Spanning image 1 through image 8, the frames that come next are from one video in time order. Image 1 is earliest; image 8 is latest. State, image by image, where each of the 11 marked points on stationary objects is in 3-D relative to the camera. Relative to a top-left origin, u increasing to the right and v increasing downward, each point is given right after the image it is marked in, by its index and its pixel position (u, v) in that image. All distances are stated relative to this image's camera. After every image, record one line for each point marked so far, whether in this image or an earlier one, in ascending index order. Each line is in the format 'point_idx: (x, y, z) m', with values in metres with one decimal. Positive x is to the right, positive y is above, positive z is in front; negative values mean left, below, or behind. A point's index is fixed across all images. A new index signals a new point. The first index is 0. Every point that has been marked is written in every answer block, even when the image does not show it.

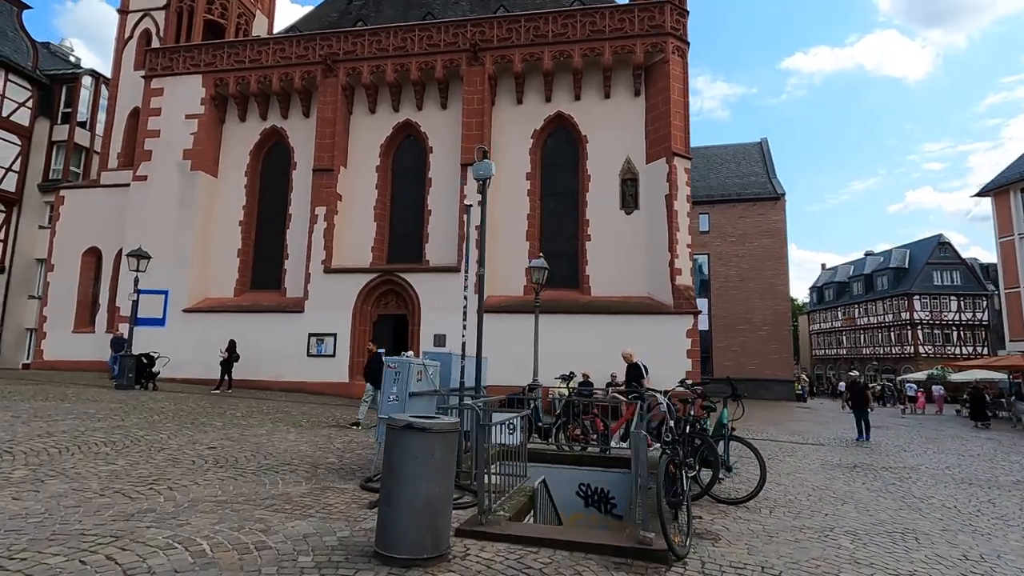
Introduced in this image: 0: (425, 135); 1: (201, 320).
0: (-2.9, +5.0, +17.7) m
1: (-9.8, -1.0, +17.1) m
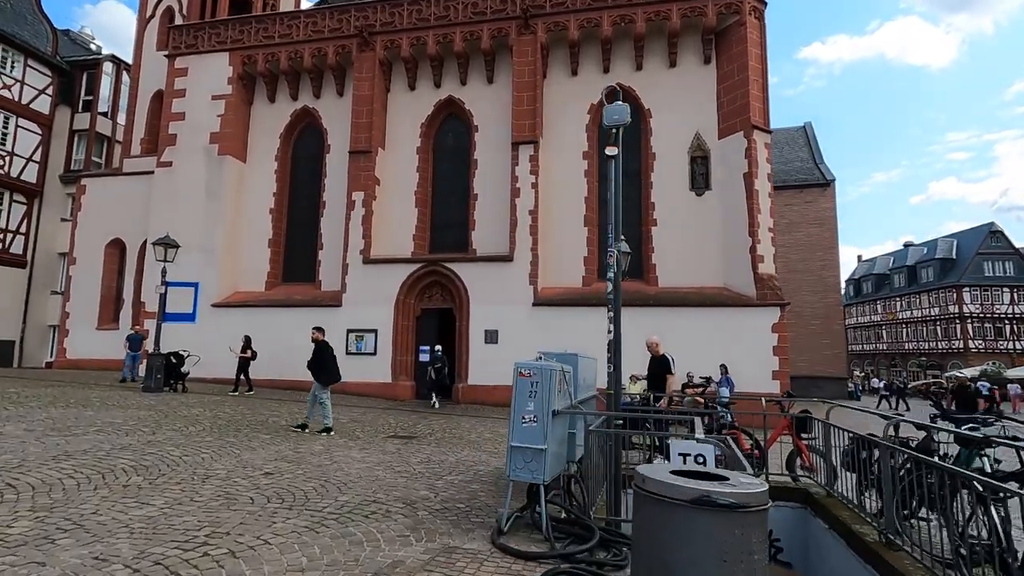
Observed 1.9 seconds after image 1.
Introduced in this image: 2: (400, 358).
0: (-1.3, +5.2, +16.2) m
1: (-8.2, -0.8, +15.9) m
2: (-3.1, -1.9, +14.9) m
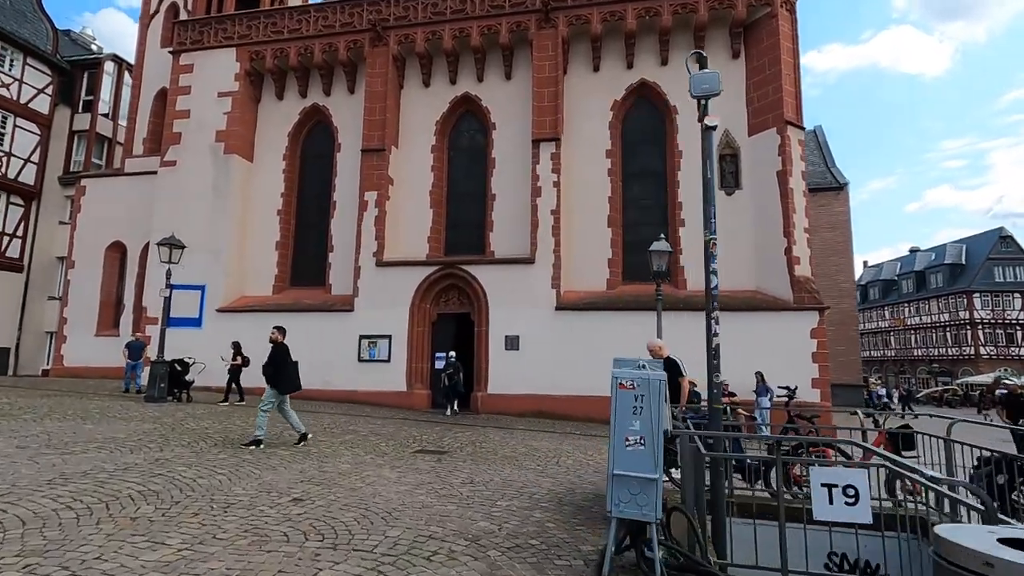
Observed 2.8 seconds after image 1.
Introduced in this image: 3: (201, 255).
0: (-0.7, +5.1, +15.6) m
1: (-7.7, -0.9, +15.1) m
2: (-2.5, -2.0, +14.1) m
3: (-9.0, +0.9, +15.8) m
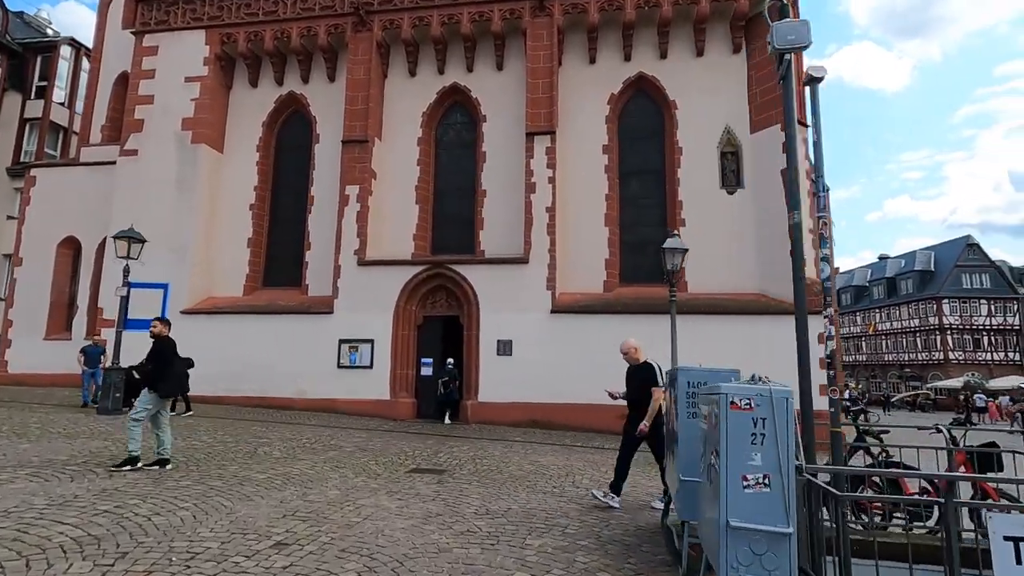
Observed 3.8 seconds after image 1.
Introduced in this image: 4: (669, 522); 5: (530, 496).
0: (-1.0, +5.1, +14.7) m
1: (-7.9, -0.9, +13.9) m
2: (-2.7, -2.0, +13.2) m
3: (-9.3, +0.9, +14.5) m
4: (+1.3, -2.0, +4.6) m
5: (+0.2, -2.1, +5.5) m
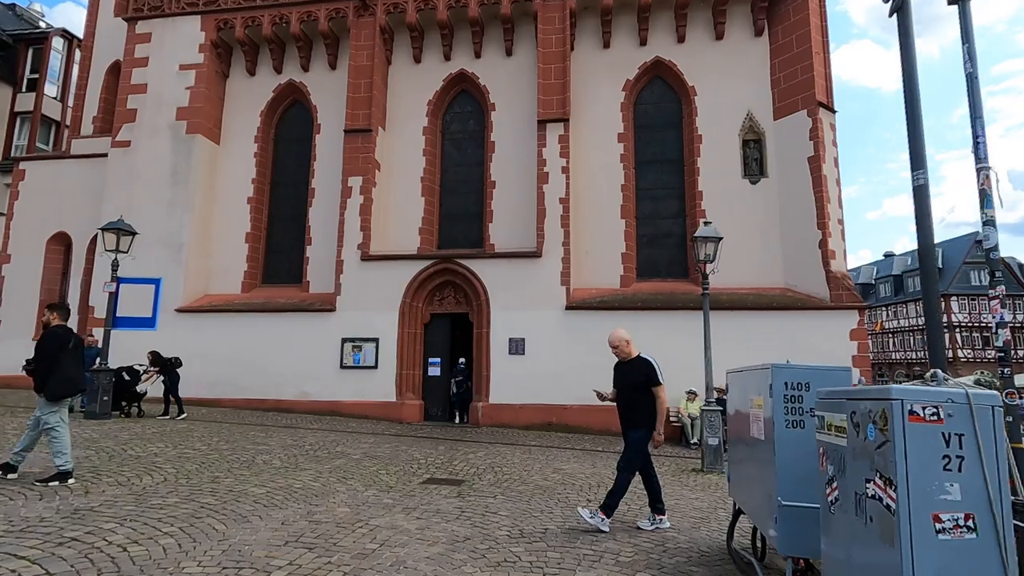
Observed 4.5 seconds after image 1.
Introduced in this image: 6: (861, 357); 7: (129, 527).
0: (-0.7, +5.2, +14.1) m
1: (-7.6, -0.8, +13.3) m
2: (-2.4, -1.9, +12.5) m
3: (-9.0, +1.0, +13.8) m
4: (+1.6, -1.9, +3.9) m
5: (+0.5, -2.0, +4.9) m
6: (+7.1, -1.4, +11.0) m
7: (-2.7, -1.7, +3.9) m
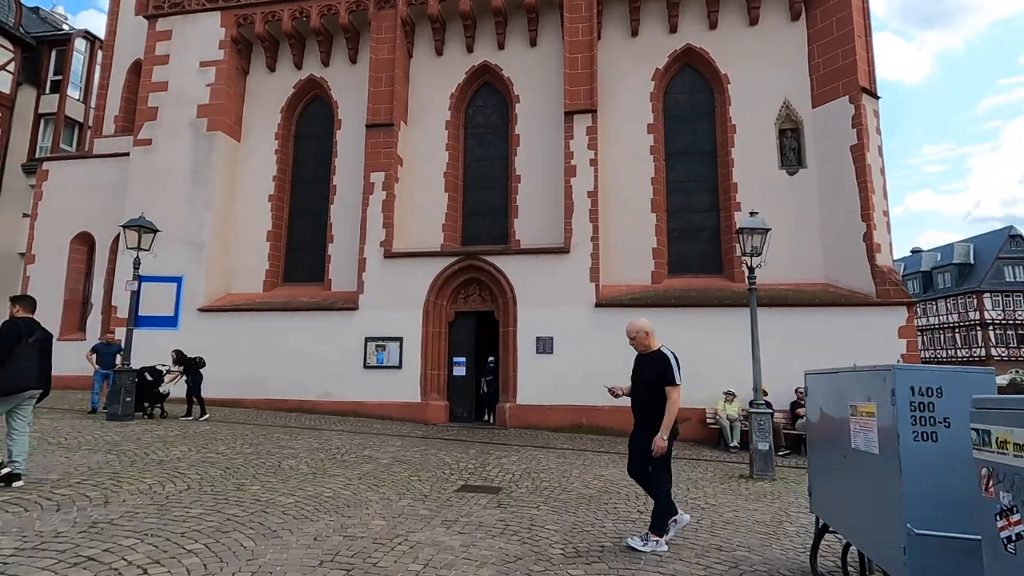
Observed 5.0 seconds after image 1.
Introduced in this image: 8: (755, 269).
0: (-0.1, +5.3, +13.7) m
1: (-7.0, -0.8, +13.1) m
2: (-1.8, -1.9, +12.2) m
3: (-8.4, +1.0, +13.7) m
4: (+2.0, -1.8, +3.4) m
5: (+0.9, -2.0, +4.5) m
6: (+7.7, -1.3, +10.4) m
7: (-2.3, -1.7, +3.6) m
8: (+3.4, +0.3, +7.5) m
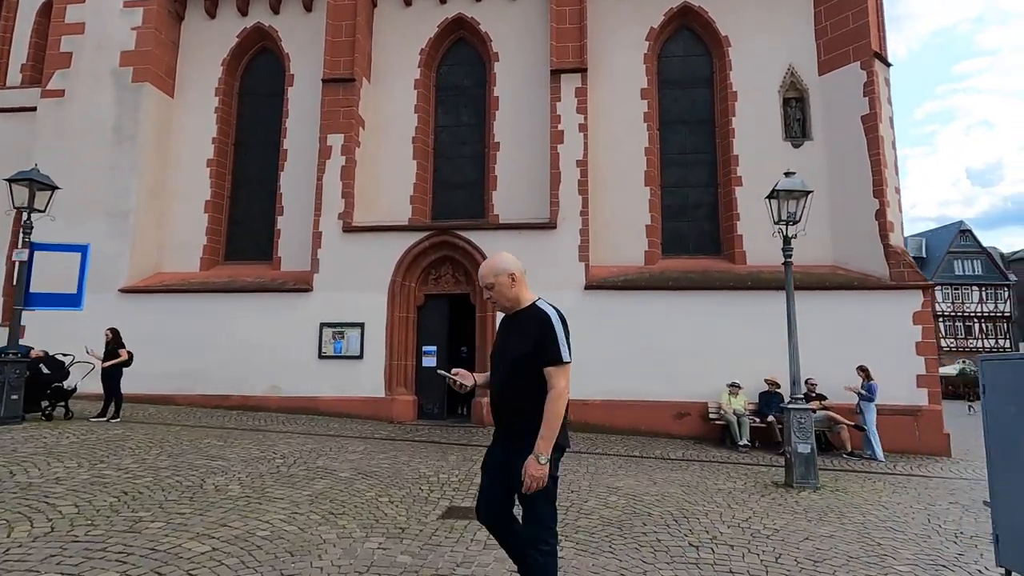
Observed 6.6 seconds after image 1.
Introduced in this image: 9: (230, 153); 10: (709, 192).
0: (-0.6, +5.7, +12.2) m
1: (-7.5, -0.3, +11.2) m
2: (-2.3, -1.4, +10.6) m
3: (-8.9, +1.5, +11.6) m
4: (+2.2, -1.5, +2.2) m
5: (+1.0, -1.7, +3.2) m
6: (+7.4, -1.0, +9.6) m
7: (-2.2, -1.4, +2.0) m
8: (+3.3, +0.6, +6.4) m
9: (-6.6, +3.2, +12.7) m
10: (+4.2, +2.0, +11.6) m
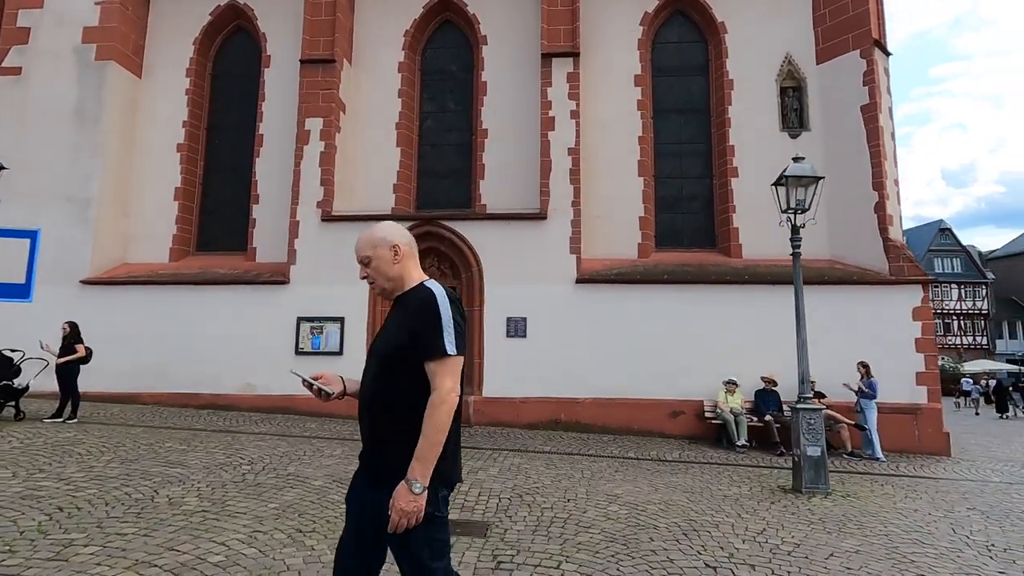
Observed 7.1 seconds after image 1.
0: (-0.8, +5.8, +11.6) m
1: (-7.7, -0.2, +10.5) m
2: (-2.5, -1.3, +10.1) m
3: (-9.1, +1.7, +10.9) m
4: (+2.2, -1.5, +1.8) m
5: (+1.0, -1.6, +2.7) m
6: (+7.1, -0.9, +9.3) m
7: (-2.1, -1.3, +1.5) m
8: (+3.2, +0.7, +6.0) m
9: (-6.9, +3.4, +12.0) m
10: (+4.0, +2.2, +11.2) m
